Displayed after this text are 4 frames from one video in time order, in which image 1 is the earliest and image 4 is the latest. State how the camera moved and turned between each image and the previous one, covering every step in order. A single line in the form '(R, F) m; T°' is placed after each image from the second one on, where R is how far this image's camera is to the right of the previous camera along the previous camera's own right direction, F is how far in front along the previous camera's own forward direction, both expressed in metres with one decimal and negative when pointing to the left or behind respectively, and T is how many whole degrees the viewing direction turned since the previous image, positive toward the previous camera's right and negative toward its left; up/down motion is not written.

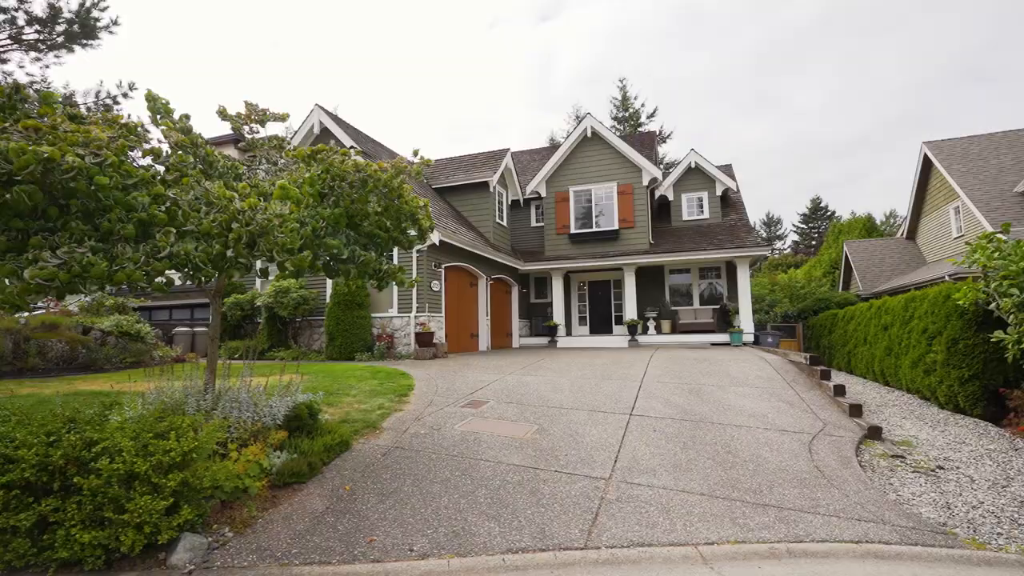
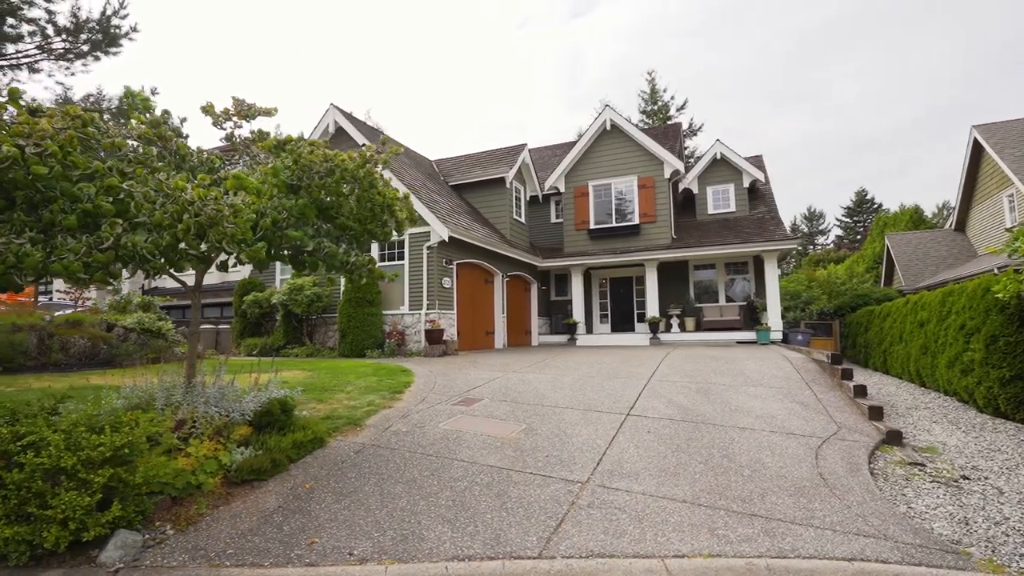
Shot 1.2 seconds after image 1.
(+0.5, +0.2) m; -4°
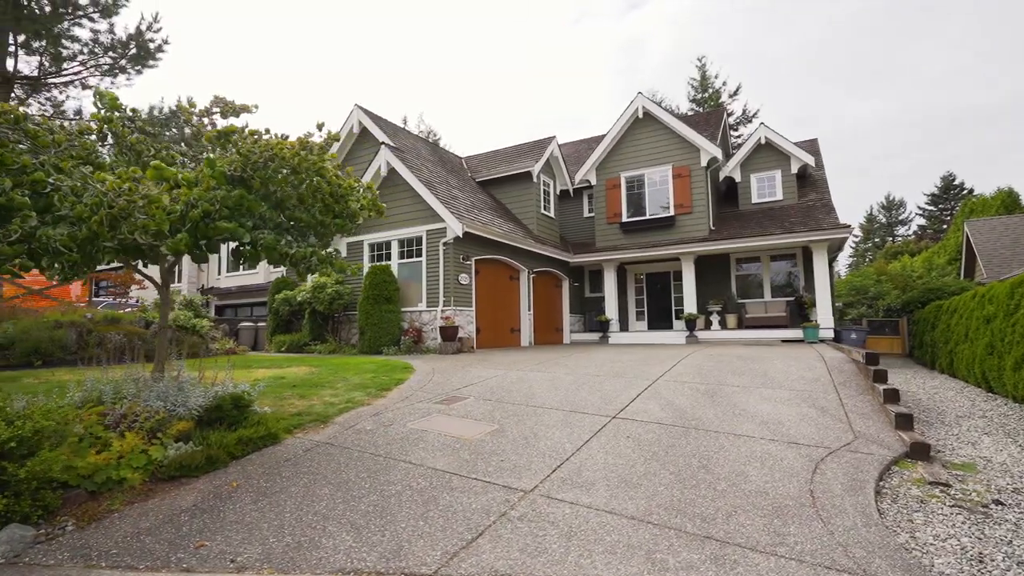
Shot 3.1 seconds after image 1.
(+0.8, +0.3) m; -6°
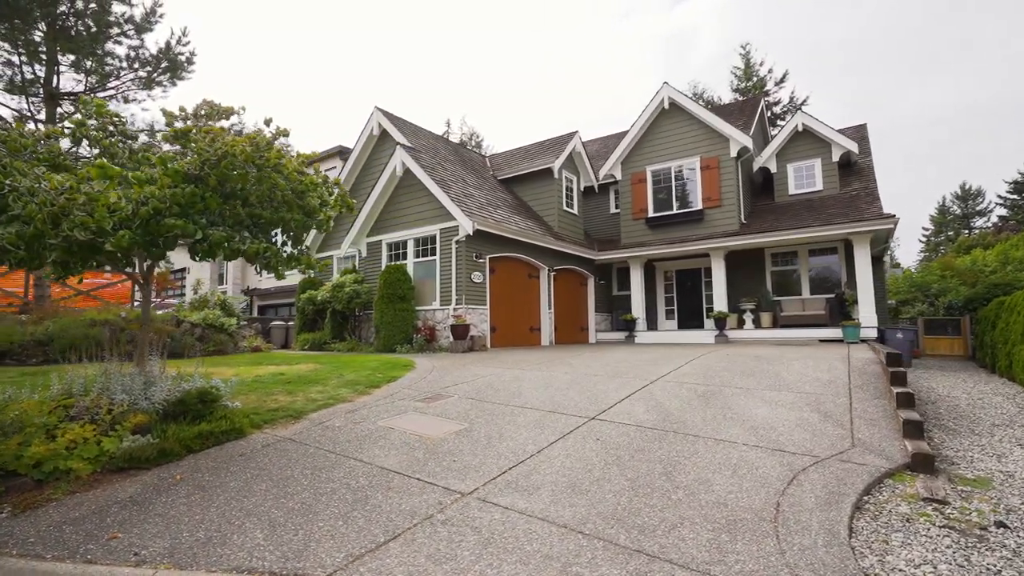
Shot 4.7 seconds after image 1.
(+0.7, +0.2) m; -5°
